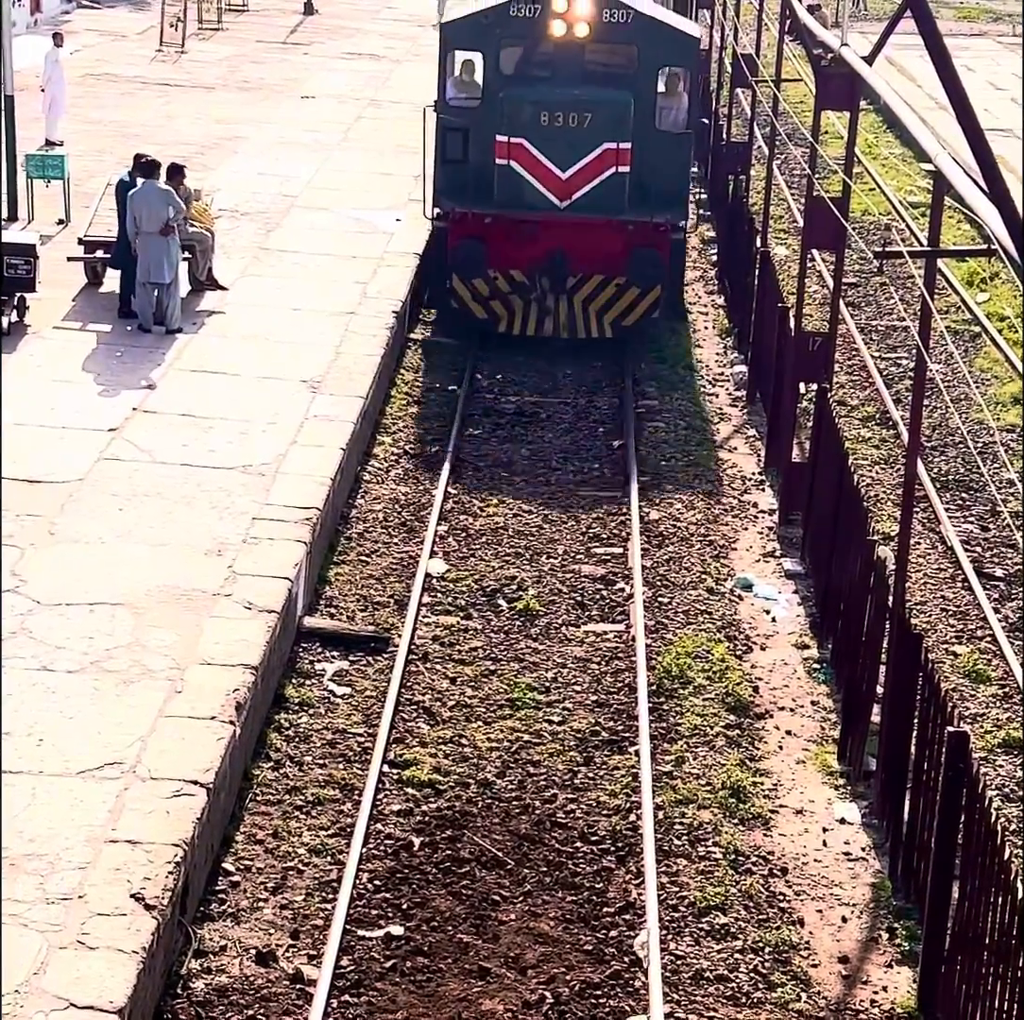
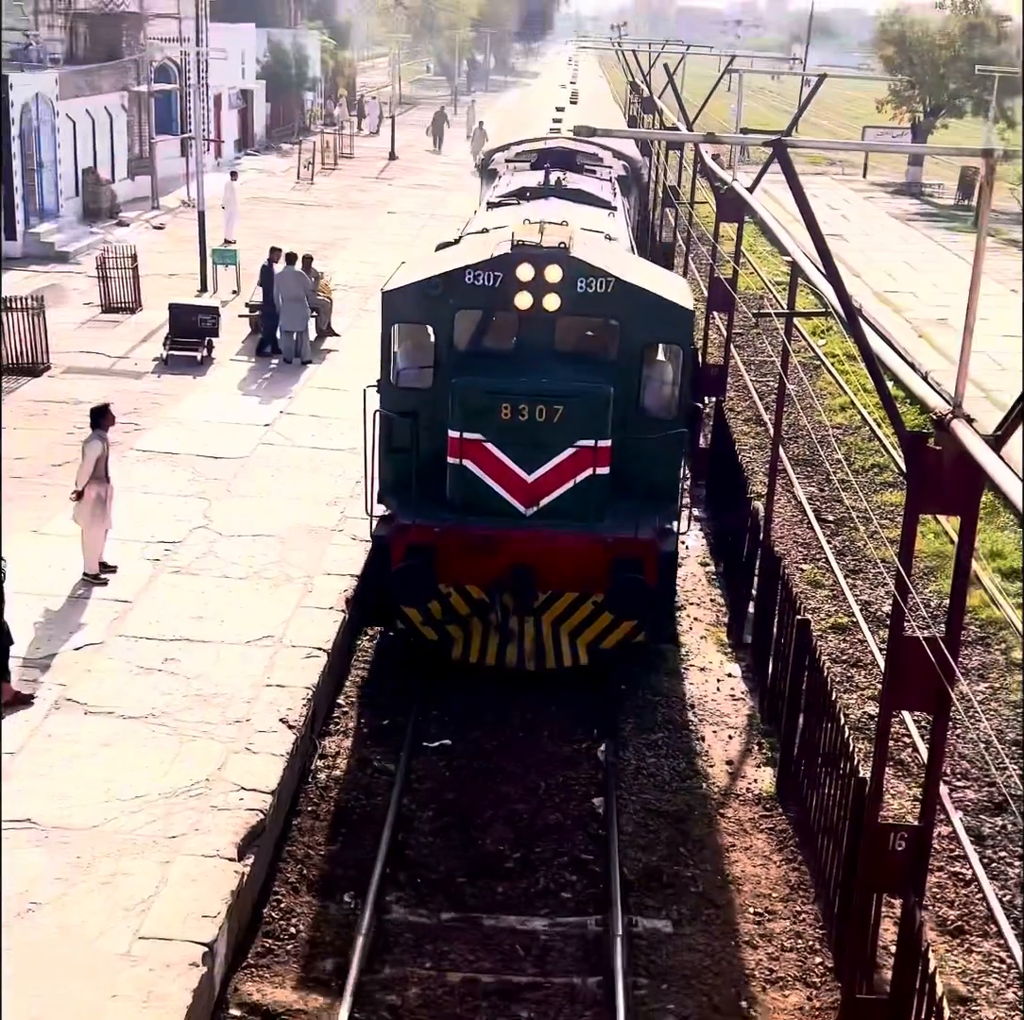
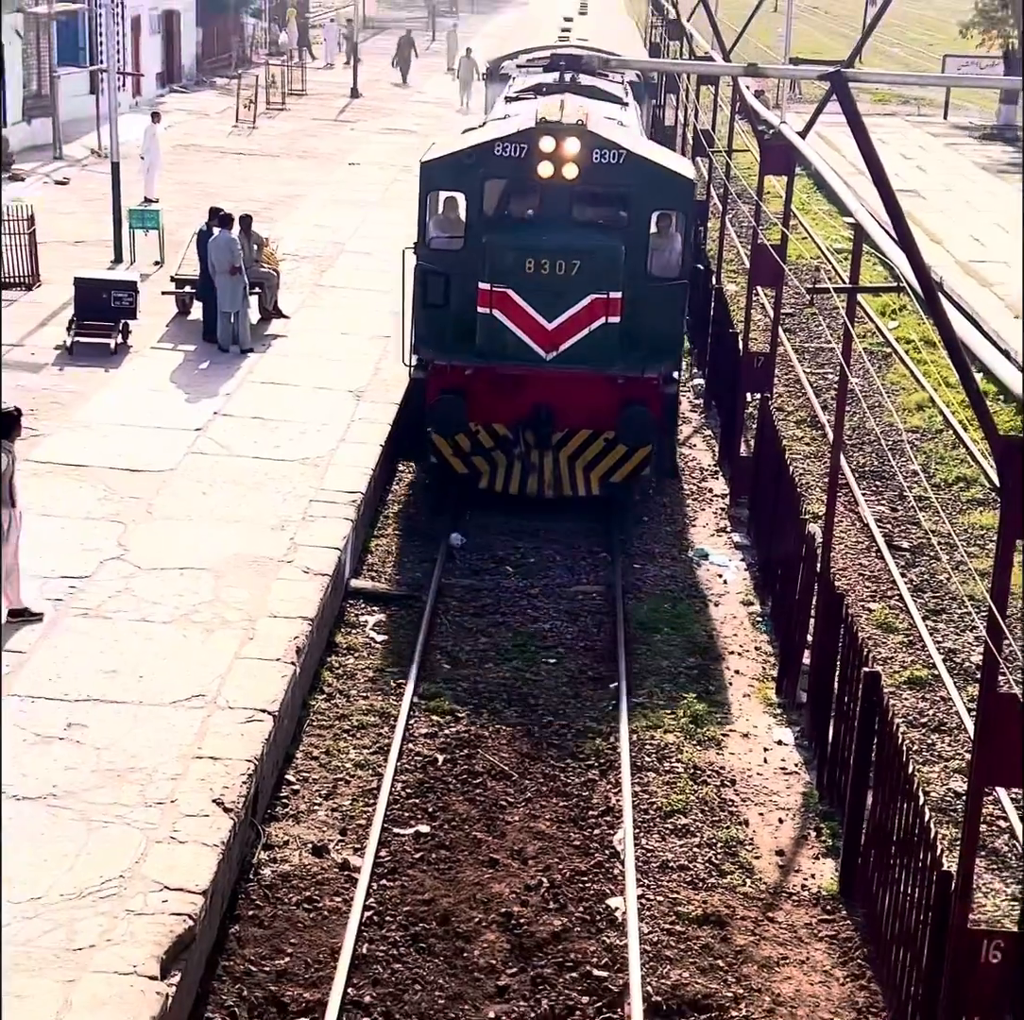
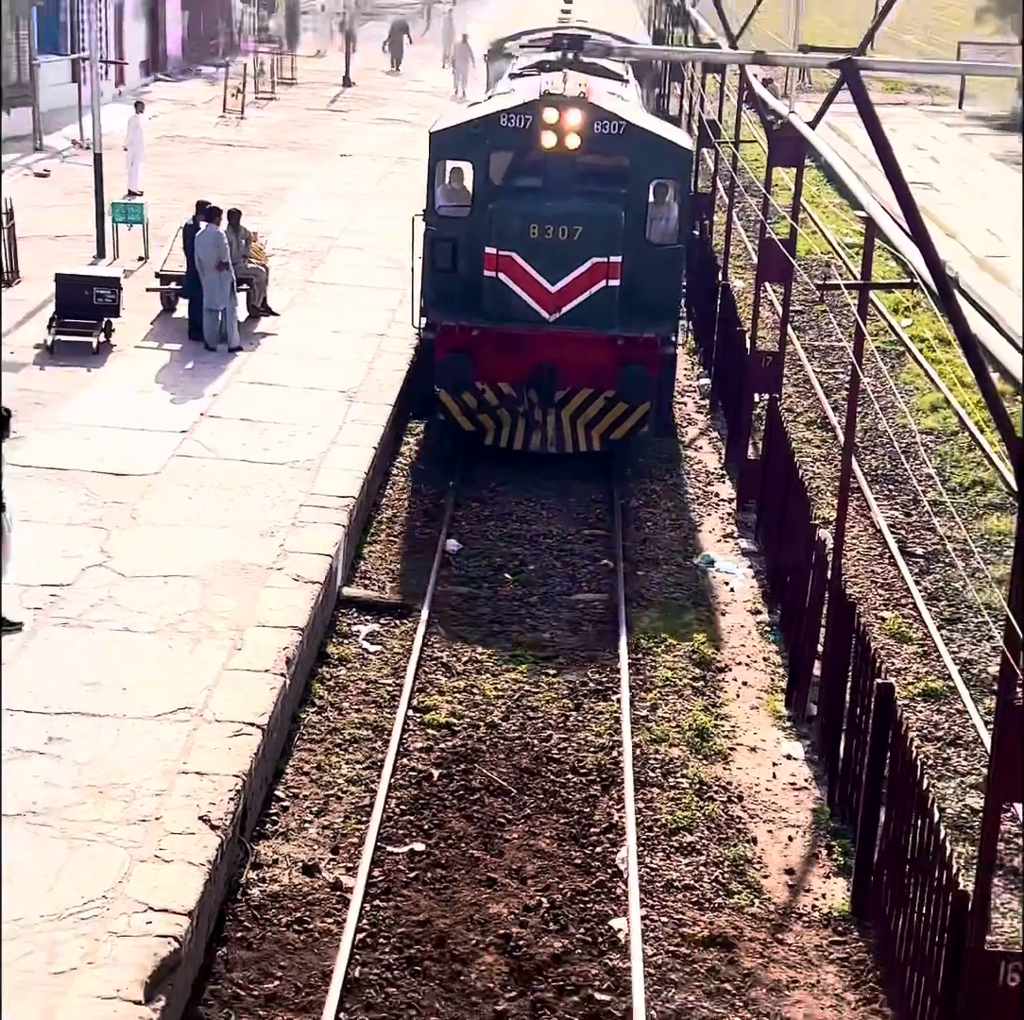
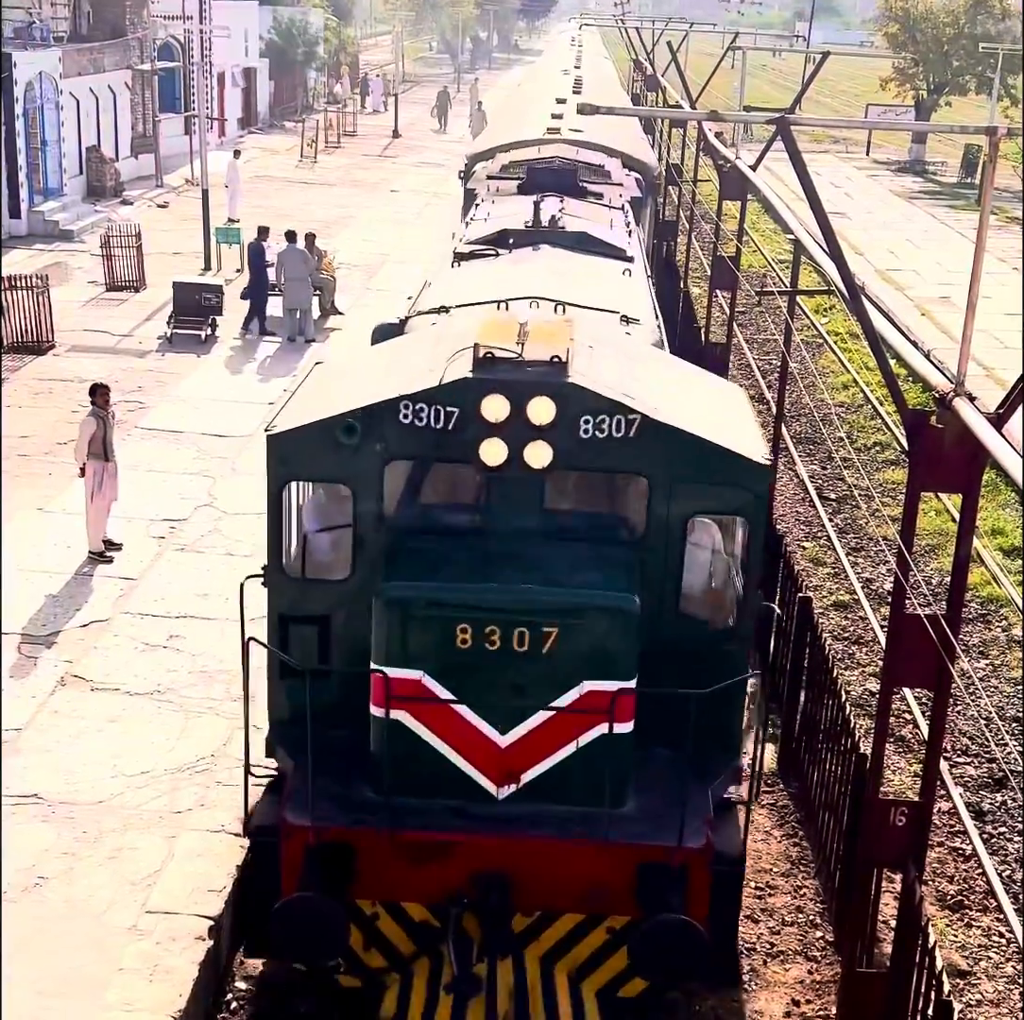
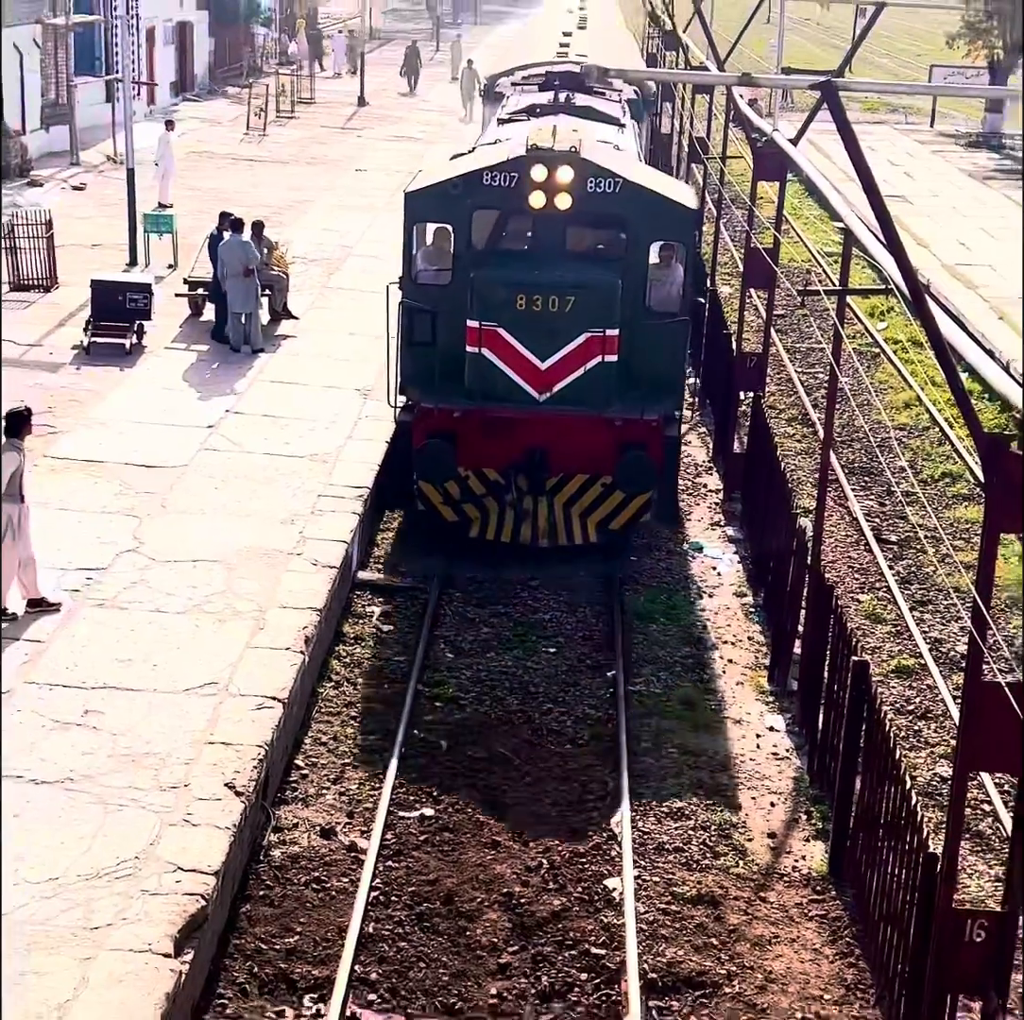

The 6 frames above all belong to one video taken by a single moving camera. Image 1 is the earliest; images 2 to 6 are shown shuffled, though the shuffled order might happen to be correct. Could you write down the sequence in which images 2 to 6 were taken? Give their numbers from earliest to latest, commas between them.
4, 3, 6, 2, 5
